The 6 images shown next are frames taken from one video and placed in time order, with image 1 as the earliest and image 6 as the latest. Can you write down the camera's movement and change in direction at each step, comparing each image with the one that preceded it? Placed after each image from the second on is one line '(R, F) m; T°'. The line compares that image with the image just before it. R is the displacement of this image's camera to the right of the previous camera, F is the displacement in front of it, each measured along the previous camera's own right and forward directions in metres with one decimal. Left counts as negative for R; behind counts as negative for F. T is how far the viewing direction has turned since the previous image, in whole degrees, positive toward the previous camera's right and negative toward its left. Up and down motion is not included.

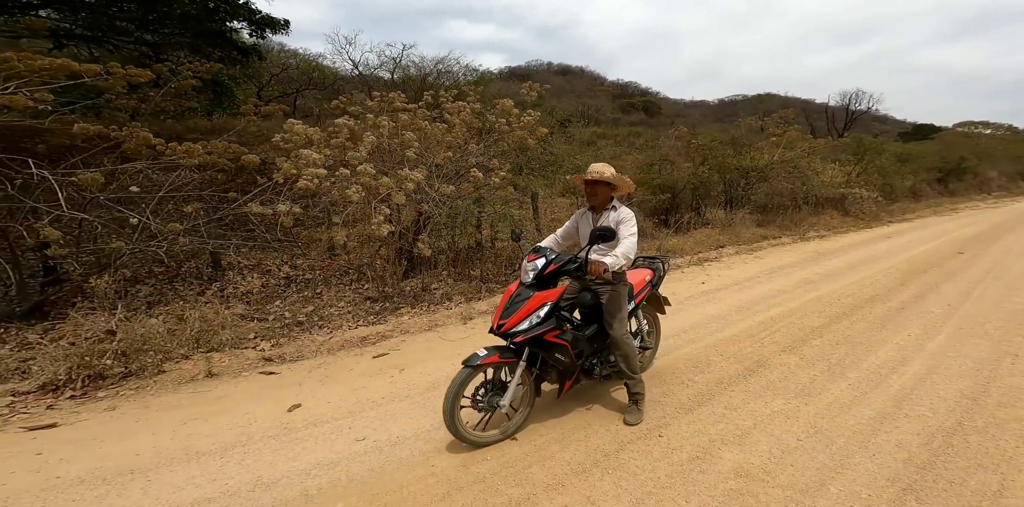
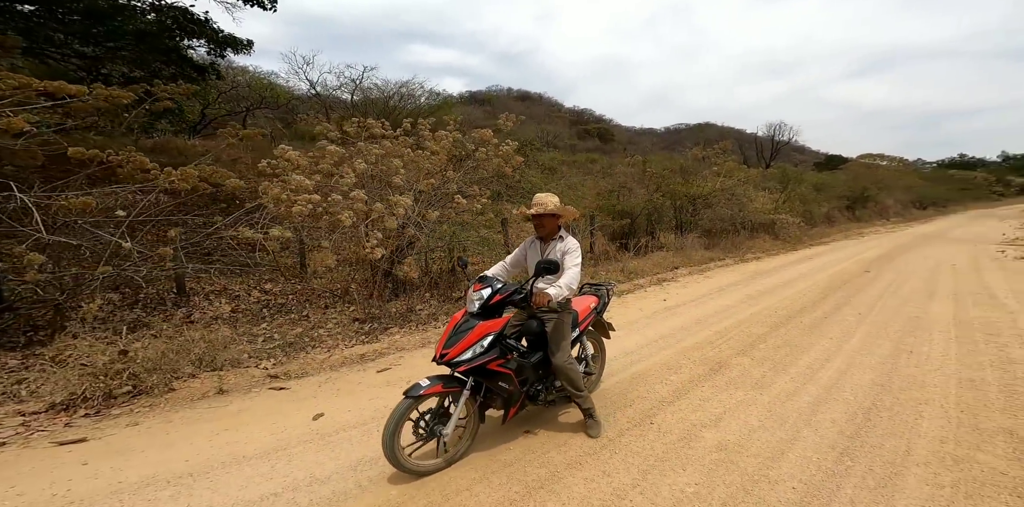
(-0.5, -0.5) m; +7°
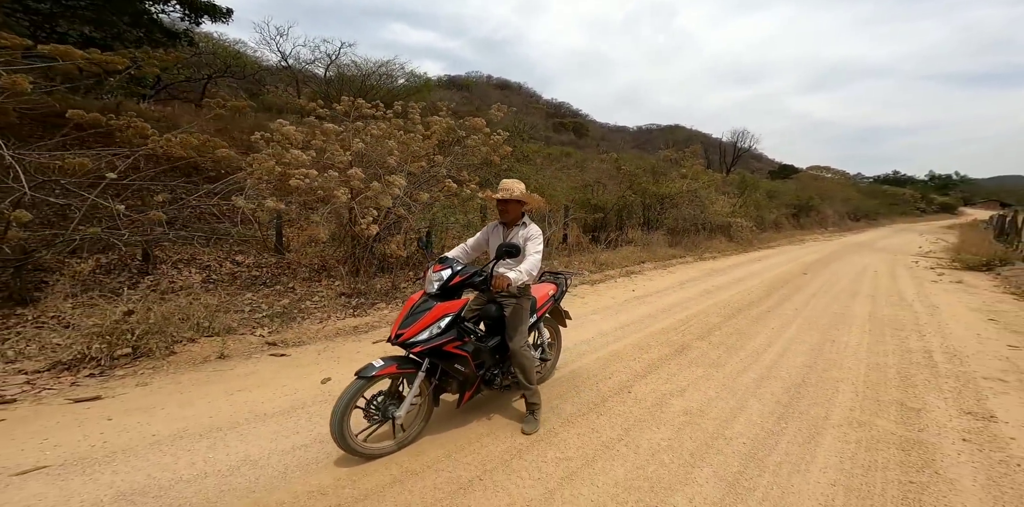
(-0.3, -0.4) m; +5°
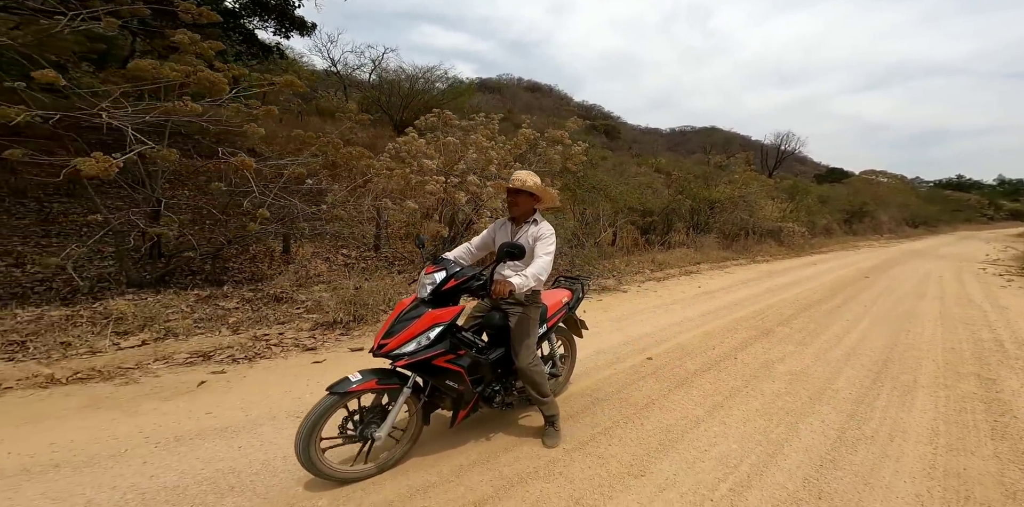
(-1.0, -1.0) m; -4°
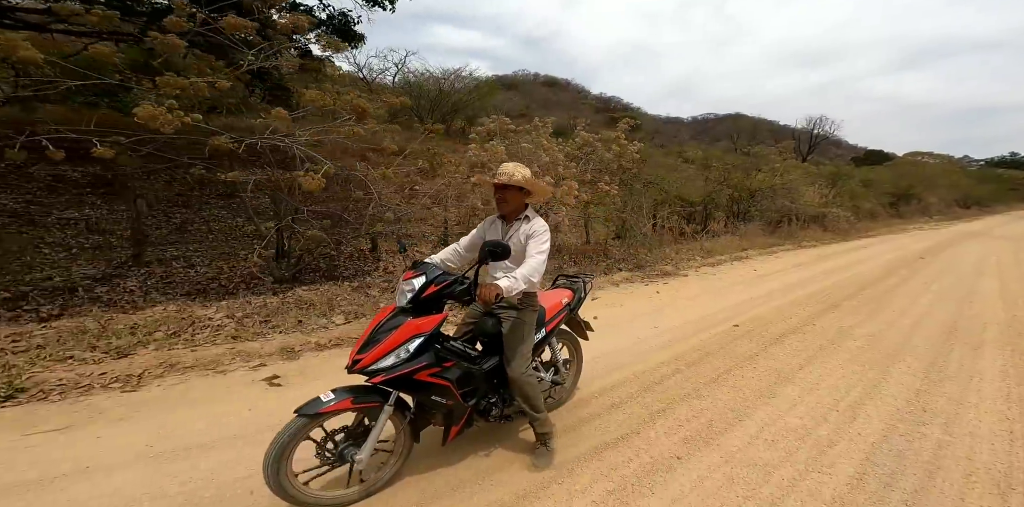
(-0.9, -0.8) m; -3°
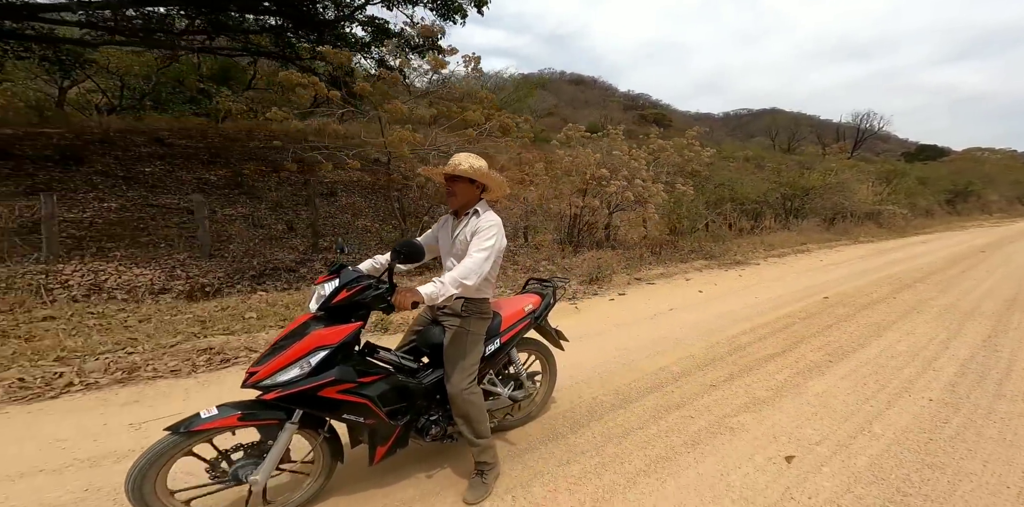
(-1.3, -1.2) m; -4°
